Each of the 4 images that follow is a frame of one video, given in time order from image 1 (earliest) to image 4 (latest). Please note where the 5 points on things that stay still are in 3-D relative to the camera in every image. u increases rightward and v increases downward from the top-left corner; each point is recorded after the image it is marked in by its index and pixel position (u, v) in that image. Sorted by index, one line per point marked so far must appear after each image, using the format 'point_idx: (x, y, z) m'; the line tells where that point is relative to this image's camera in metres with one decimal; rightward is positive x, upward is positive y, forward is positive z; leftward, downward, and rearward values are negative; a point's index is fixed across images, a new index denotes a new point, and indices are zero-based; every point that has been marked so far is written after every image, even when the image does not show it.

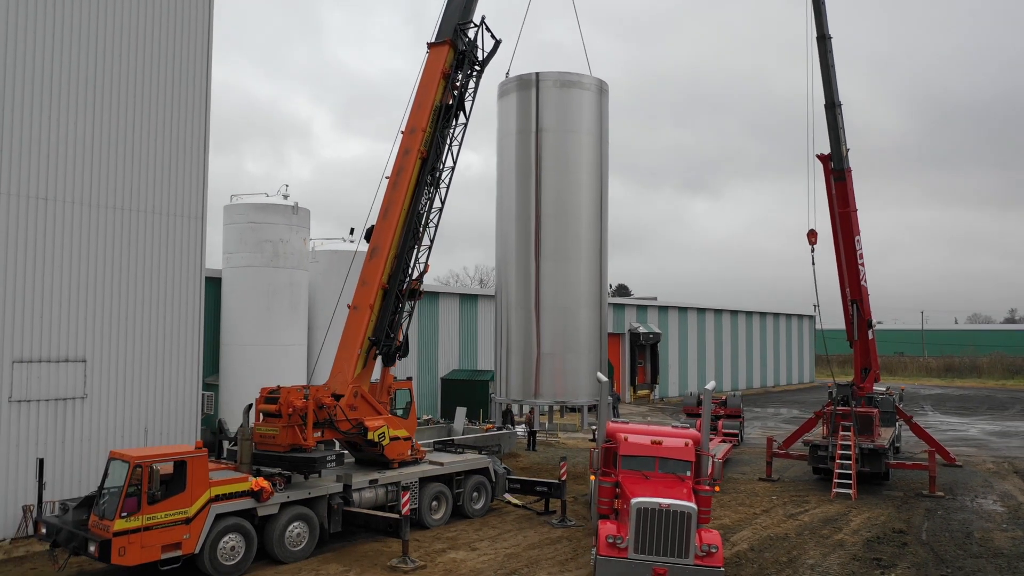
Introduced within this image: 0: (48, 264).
0: (-7.6, +0.4, +13.3) m
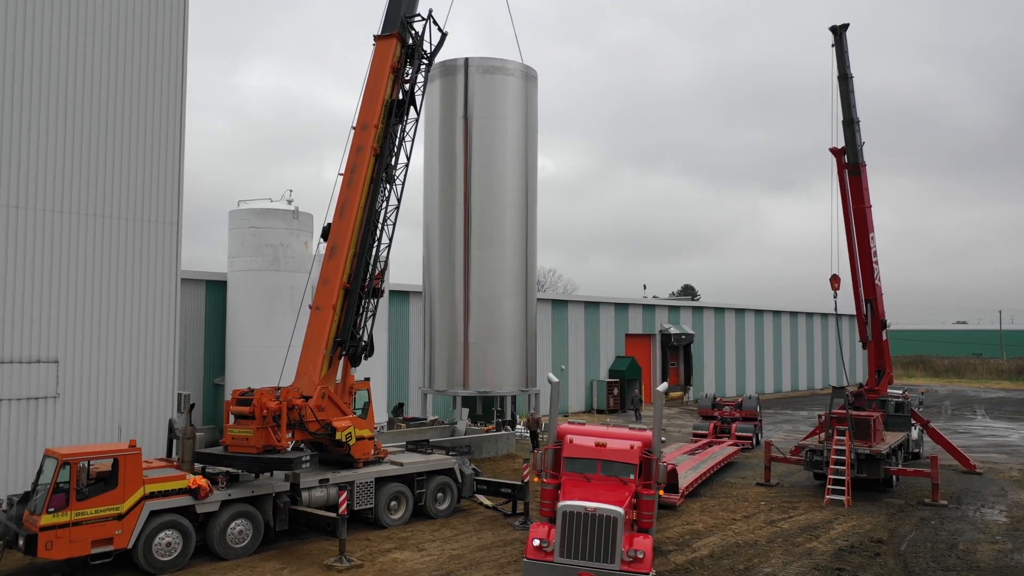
0: (-8.4, +0.3, +14.0) m
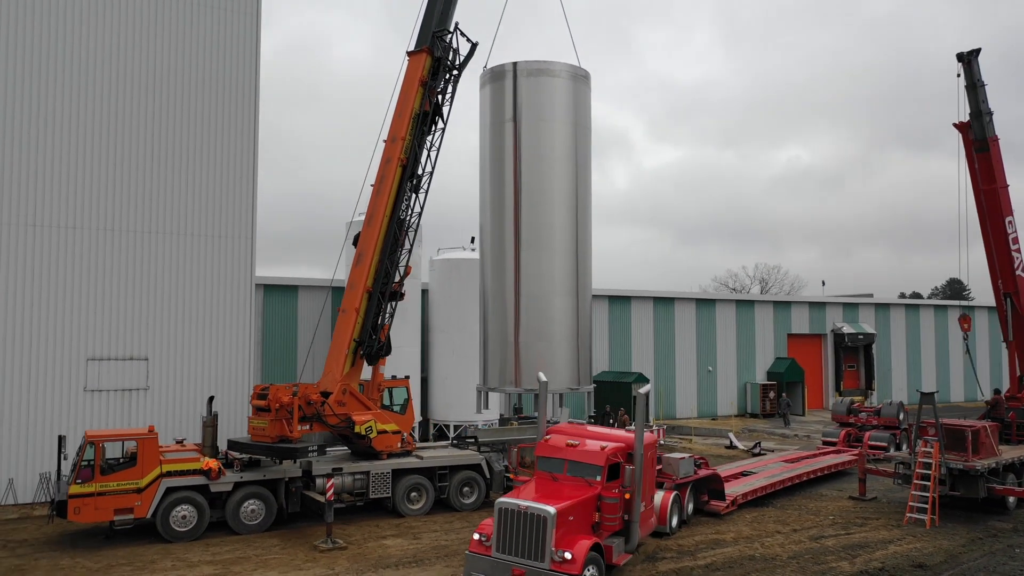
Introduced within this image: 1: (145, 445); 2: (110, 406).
0: (-8.1, +0.1, +16.7) m
1: (-5.8, -2.5, +13.0) m
2: (-8.1, -2.4, +16.5) m
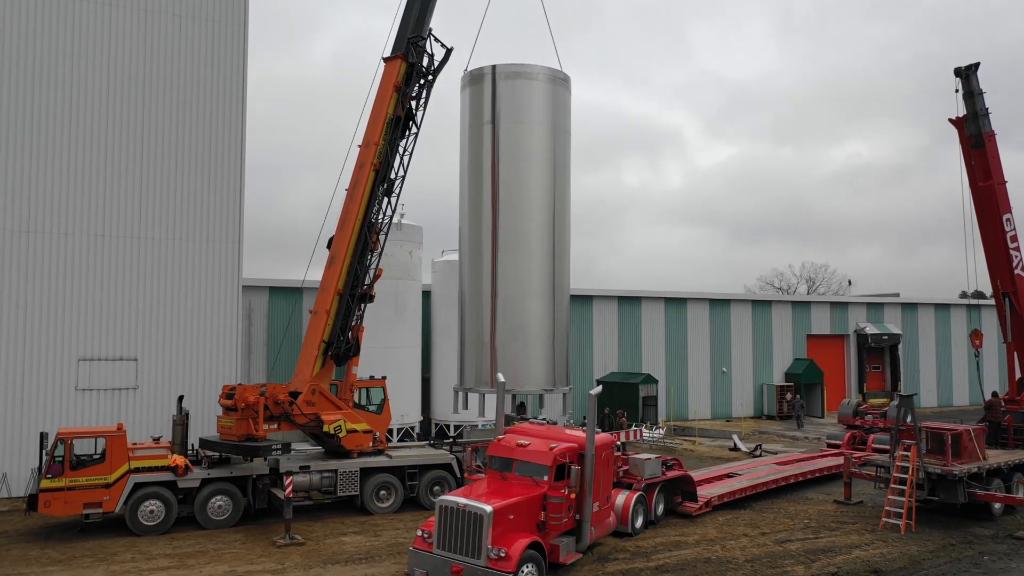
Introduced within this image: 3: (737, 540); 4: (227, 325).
0: (-8.7, +0.1, +17.4) m
1: (-6.6, -2.6, +13.5) m
2: (-8.7, -2.5, +17.1) m
3: (+4.1, -4.5, +14.6) m
4: (-6.4, -0.8, +18.4) m
